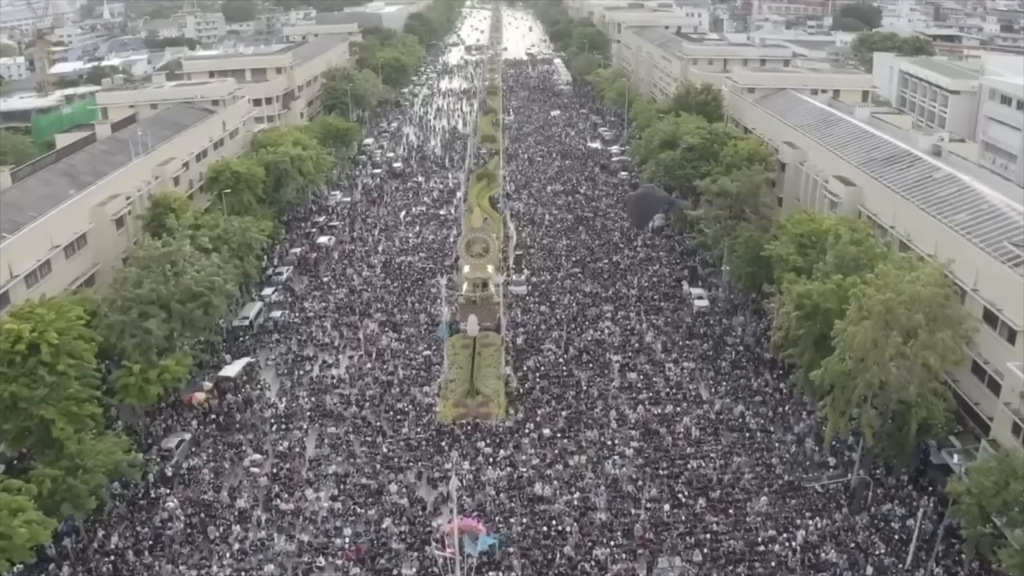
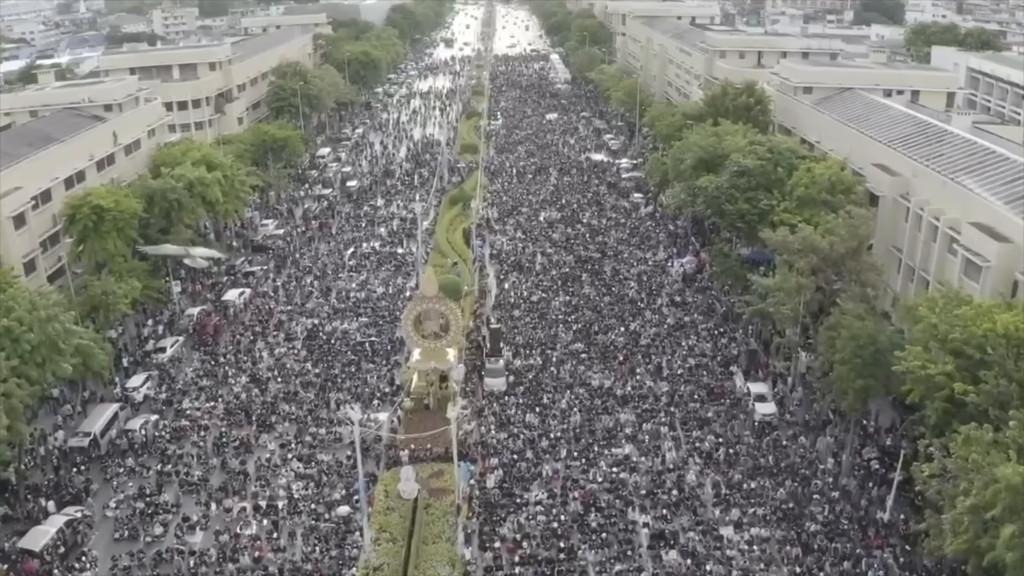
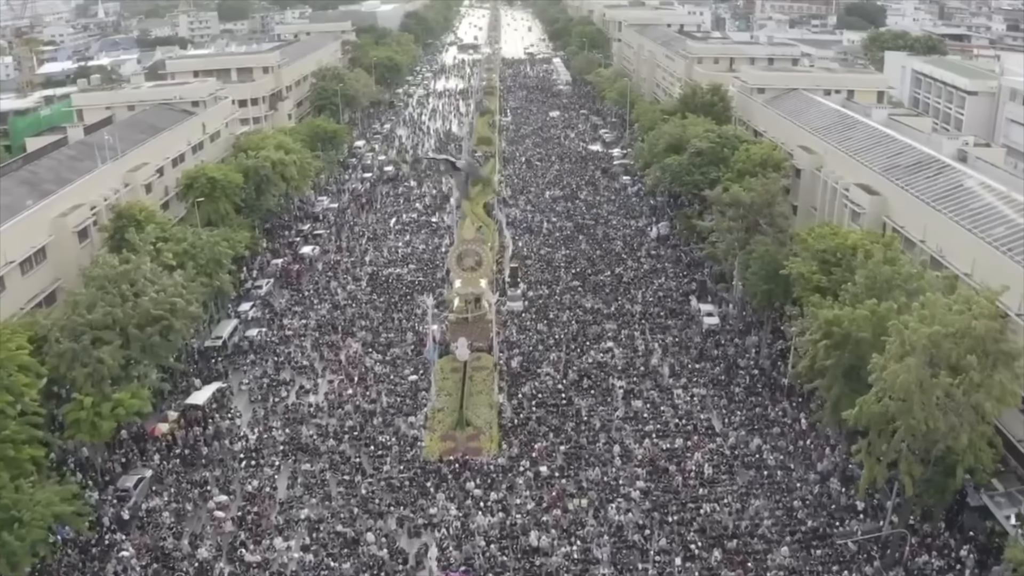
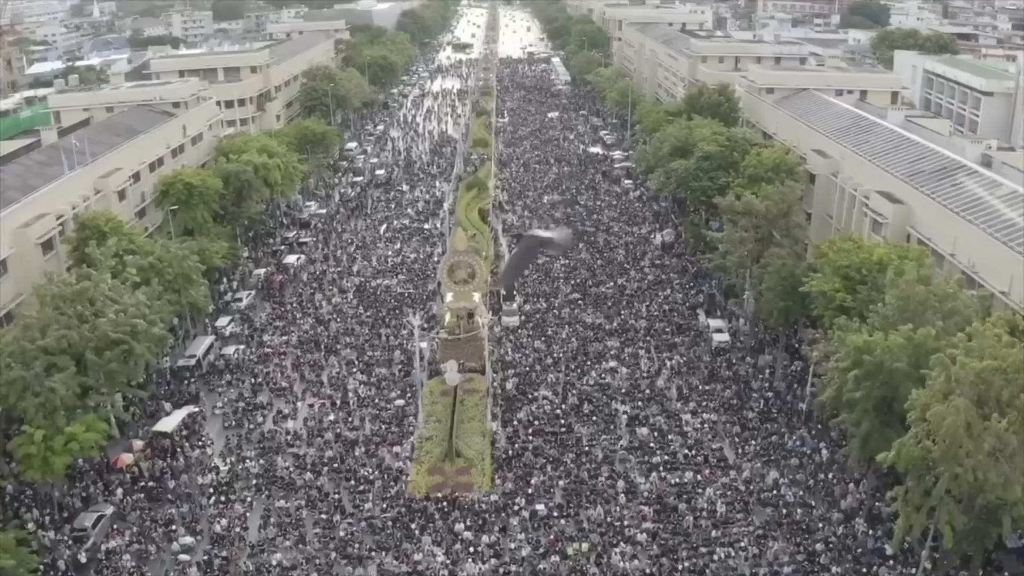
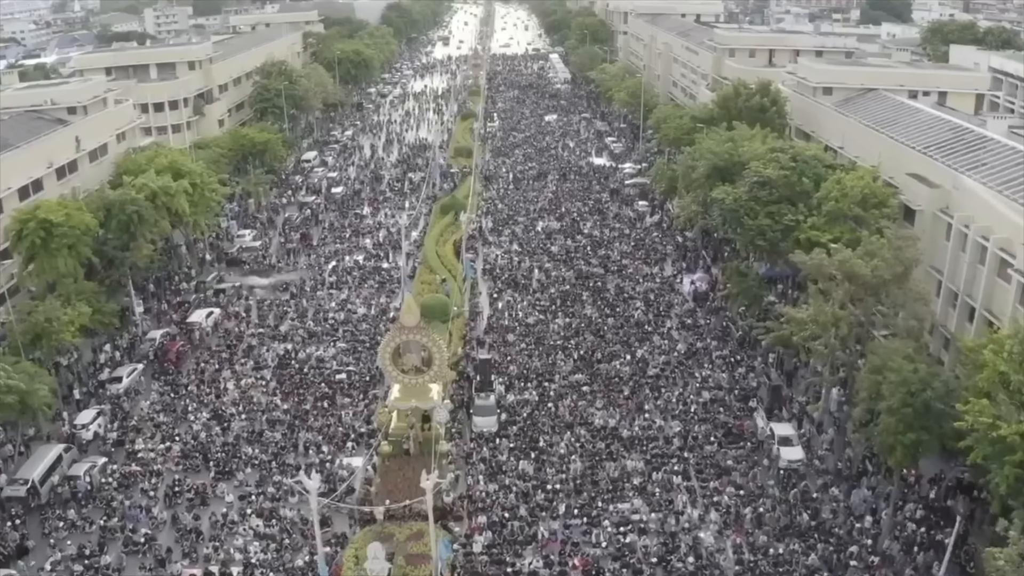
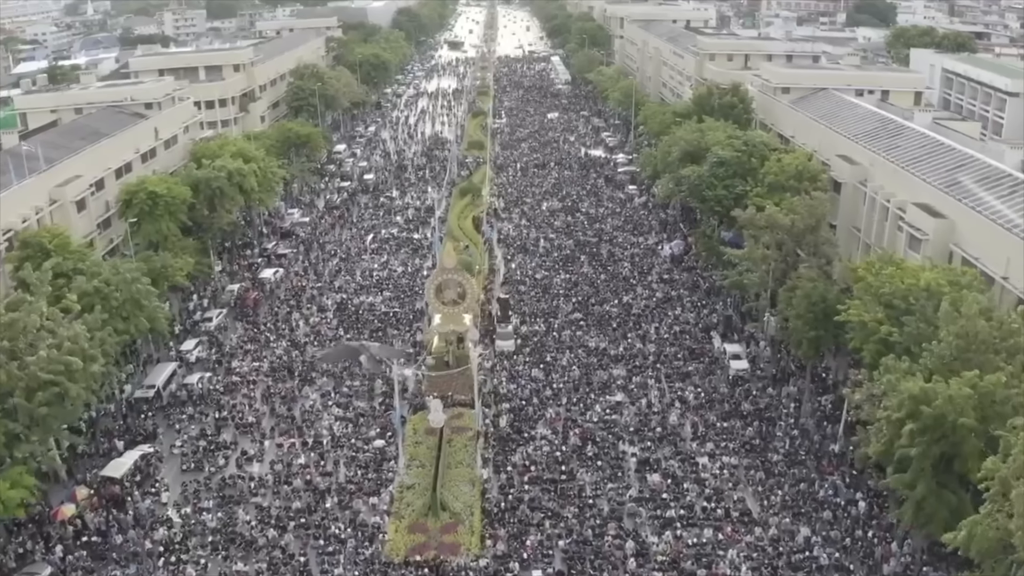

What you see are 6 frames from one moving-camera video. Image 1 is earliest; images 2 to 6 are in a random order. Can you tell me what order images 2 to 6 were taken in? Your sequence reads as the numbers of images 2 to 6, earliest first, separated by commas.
3, 4, 6, 2, 5
